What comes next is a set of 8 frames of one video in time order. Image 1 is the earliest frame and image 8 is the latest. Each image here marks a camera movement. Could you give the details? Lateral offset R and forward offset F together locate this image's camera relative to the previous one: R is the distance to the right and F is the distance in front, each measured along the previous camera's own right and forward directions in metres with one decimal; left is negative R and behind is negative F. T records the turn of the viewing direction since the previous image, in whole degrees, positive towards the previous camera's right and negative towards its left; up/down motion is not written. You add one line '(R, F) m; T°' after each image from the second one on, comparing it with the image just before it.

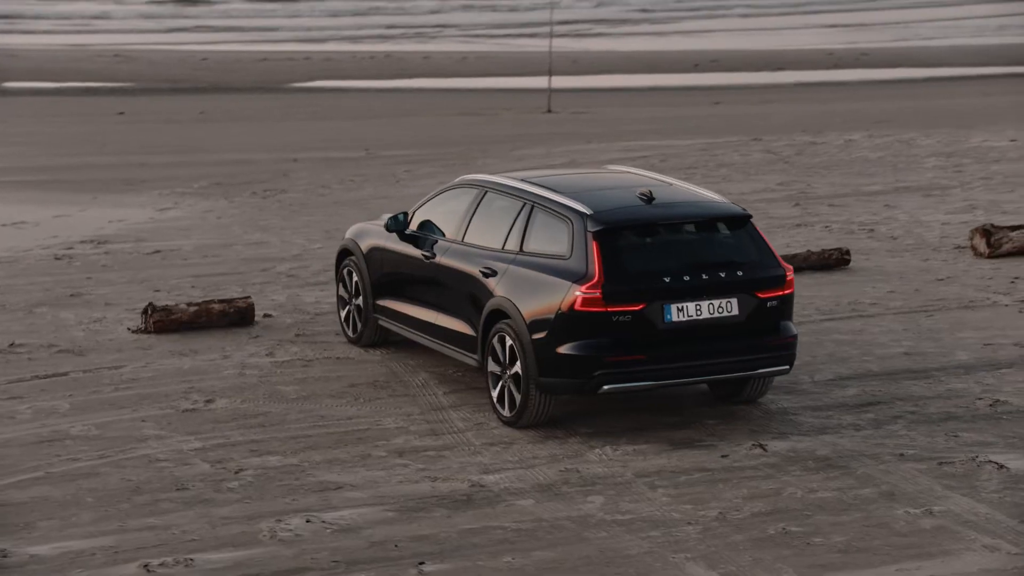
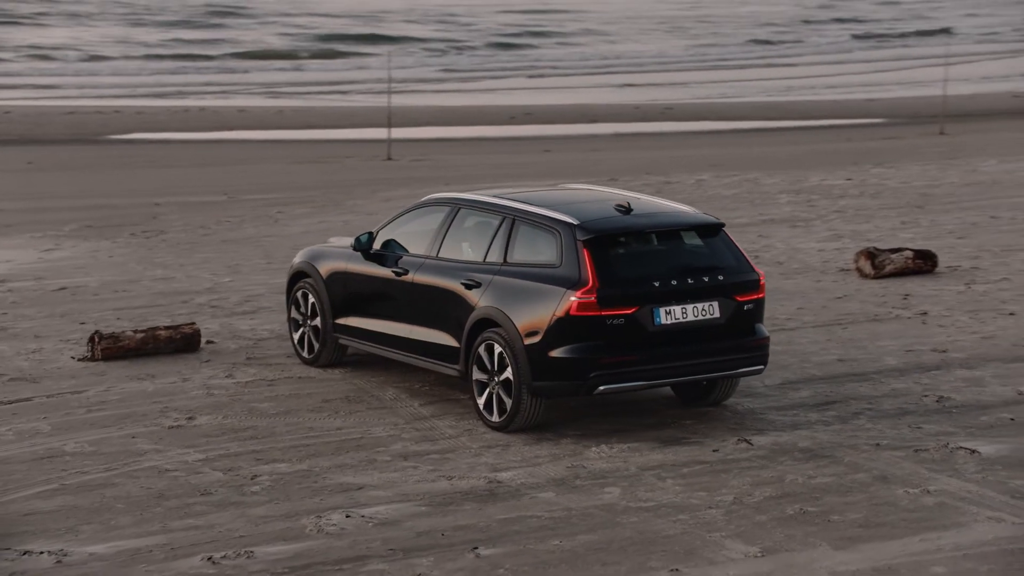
(-1.0, -0.2) m; +7°
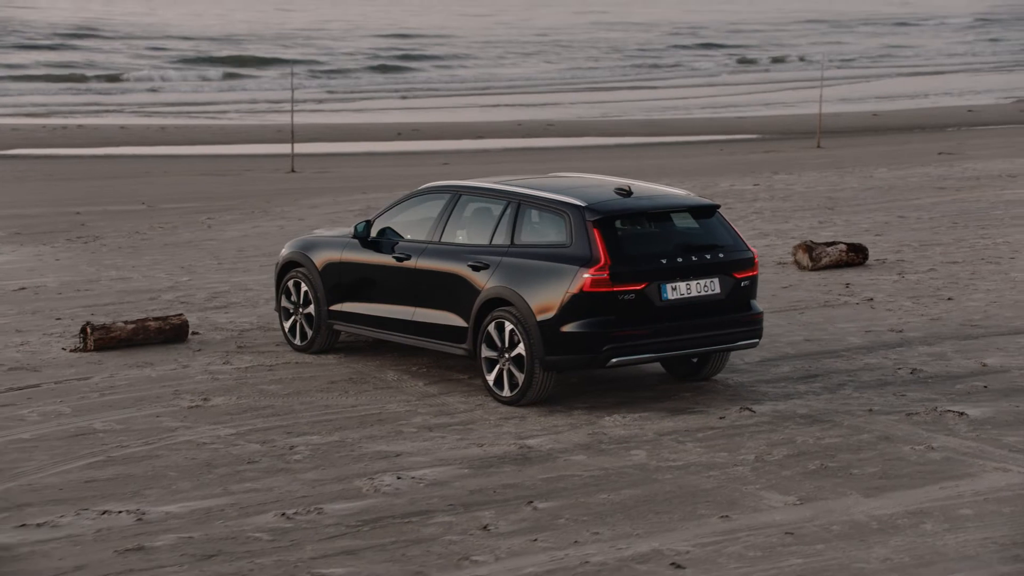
(-0.8, -0.4) m; +4°
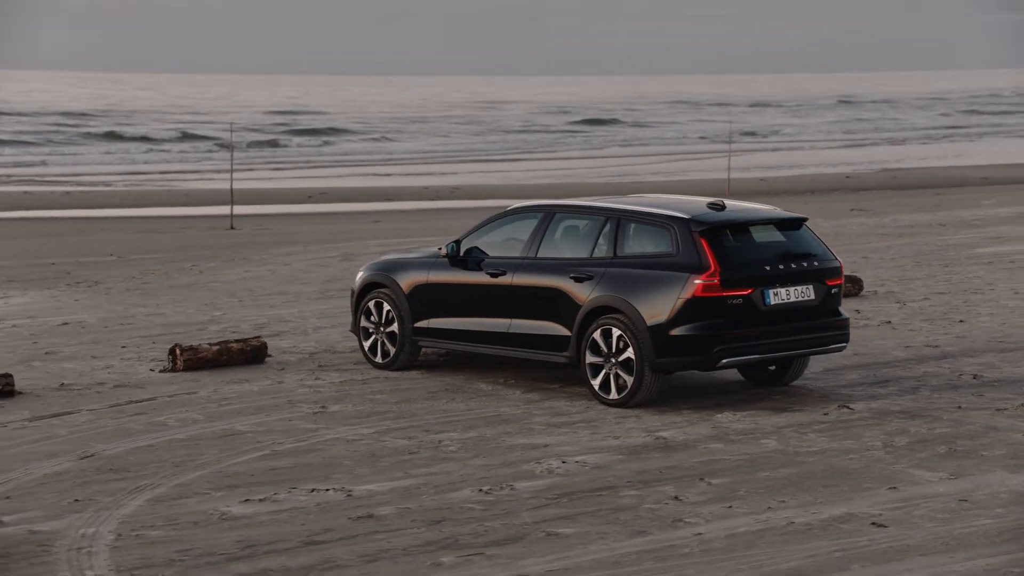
(-1.3, -0.4) m; +4°
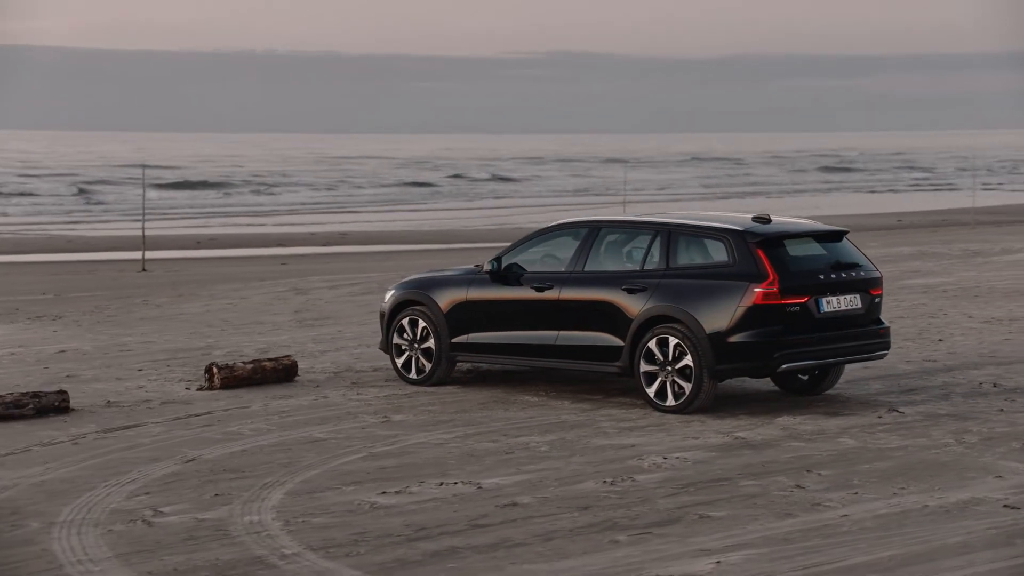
(-1.1, -0.1) m; +4°
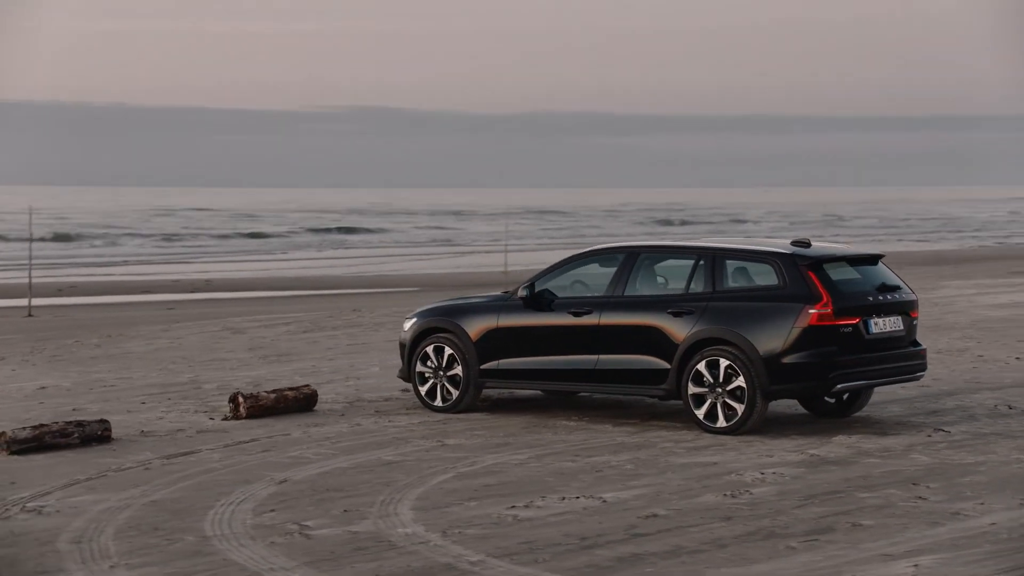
(-1.1, +0.1) m; +5°
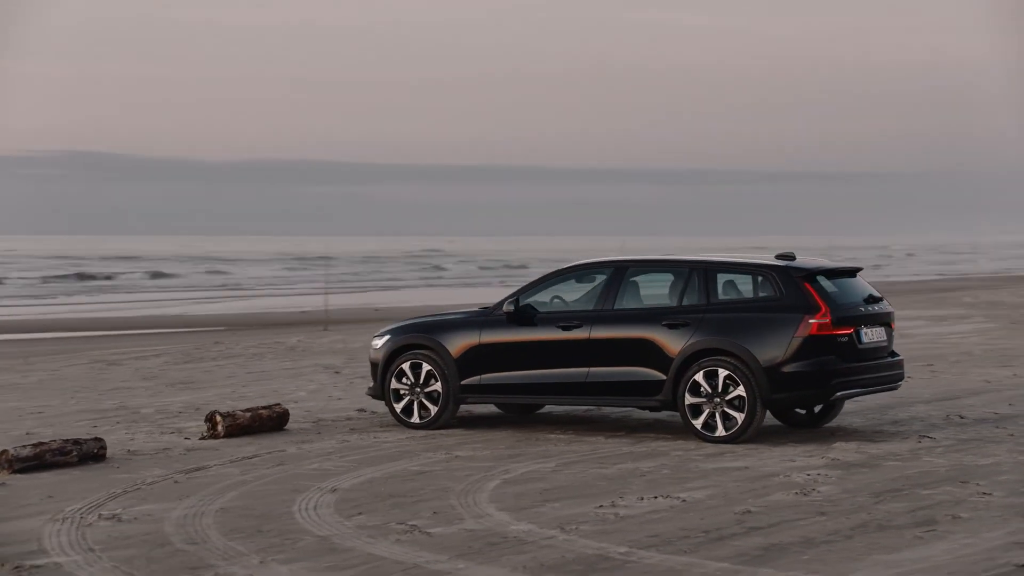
(-1.2, +0.1) m; +7°
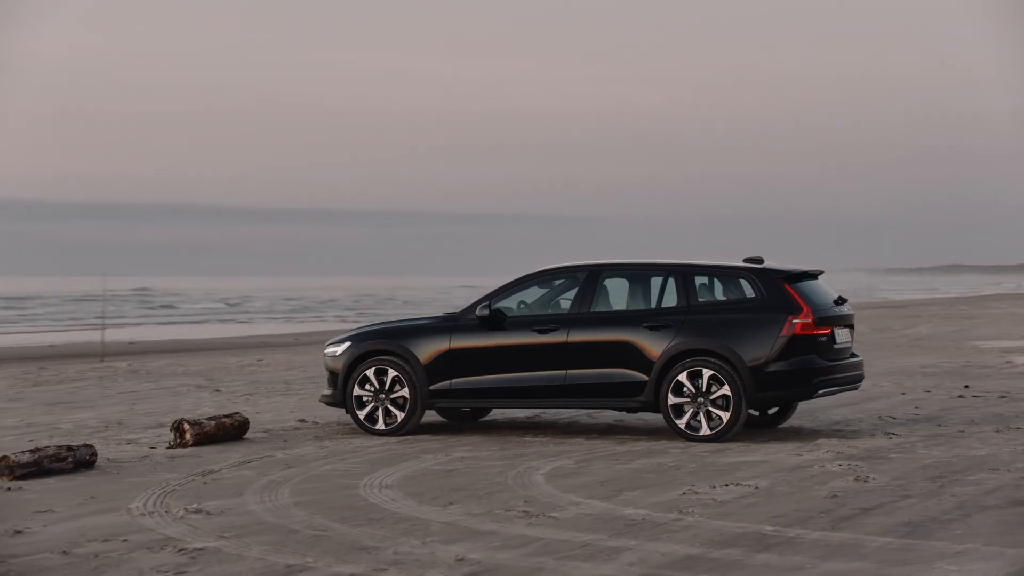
(-1.3, +0.1) m; +8°
